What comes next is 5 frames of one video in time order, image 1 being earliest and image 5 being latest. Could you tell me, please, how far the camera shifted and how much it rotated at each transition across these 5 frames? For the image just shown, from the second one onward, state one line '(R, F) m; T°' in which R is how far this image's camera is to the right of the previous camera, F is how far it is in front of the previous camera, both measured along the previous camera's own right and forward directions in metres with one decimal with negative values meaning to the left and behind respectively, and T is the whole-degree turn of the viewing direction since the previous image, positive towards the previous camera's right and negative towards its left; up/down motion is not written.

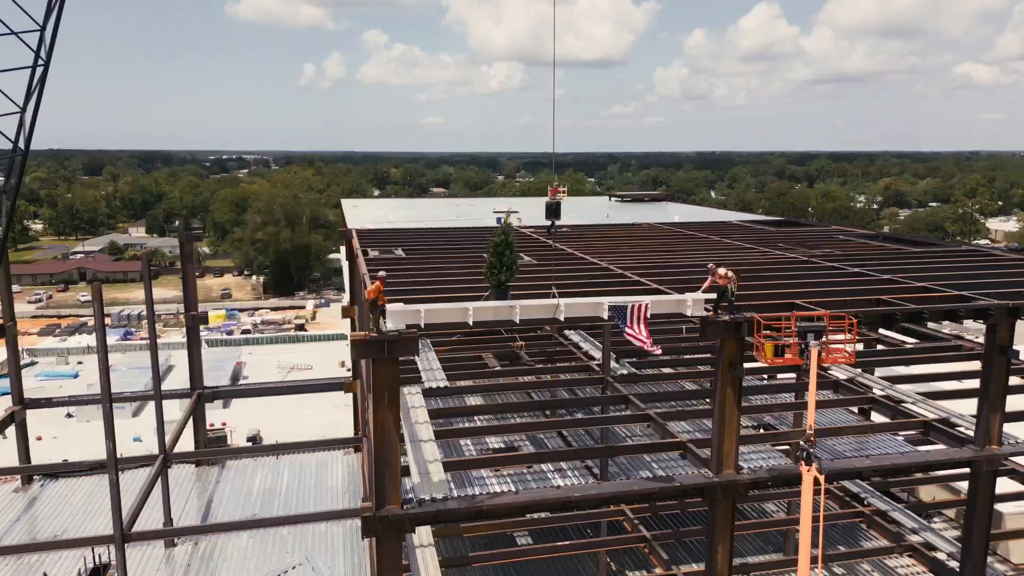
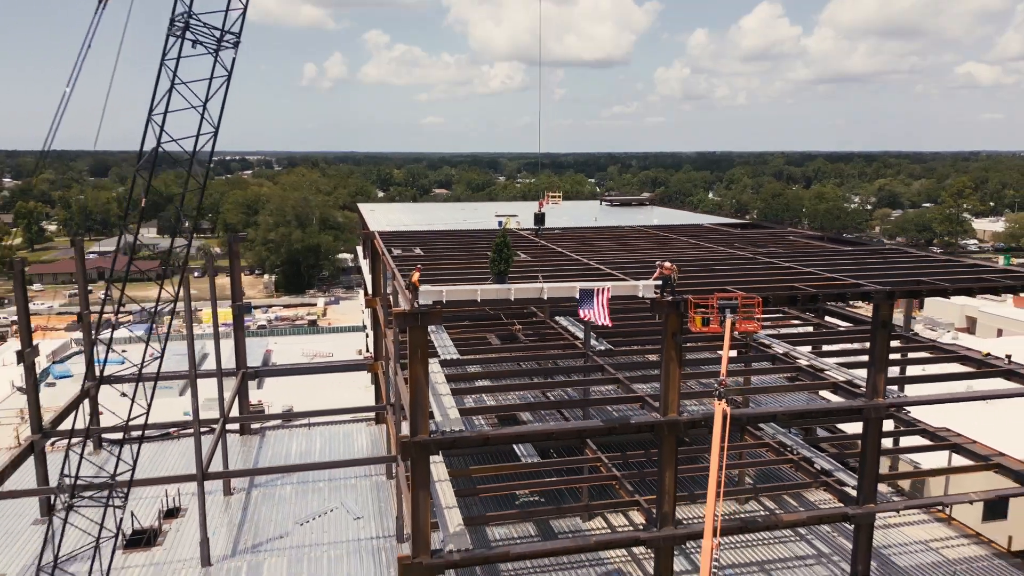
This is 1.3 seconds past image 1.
(+0.1, -3.3) m; 0°
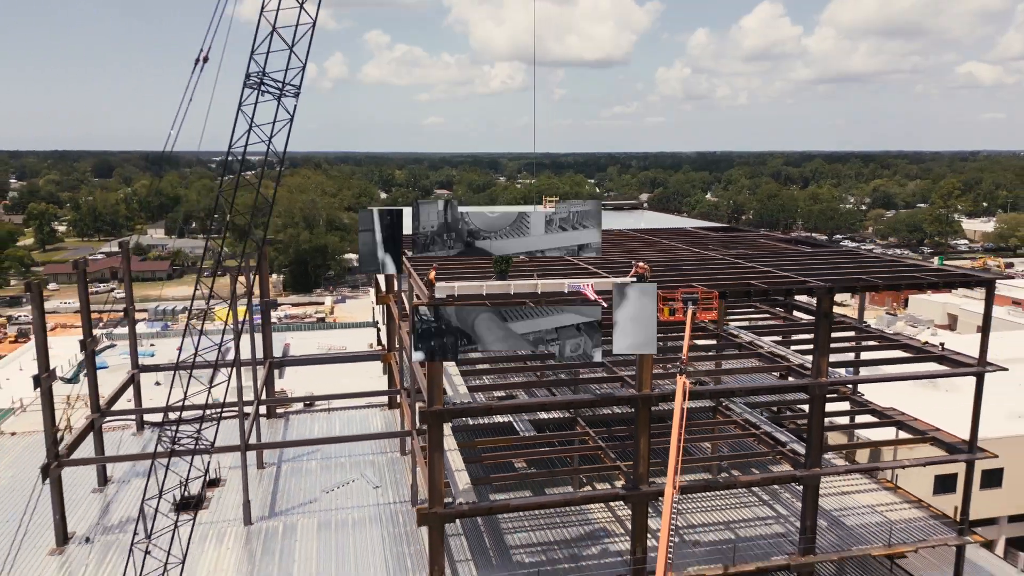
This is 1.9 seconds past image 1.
(0.0, -2.5) m; 0°
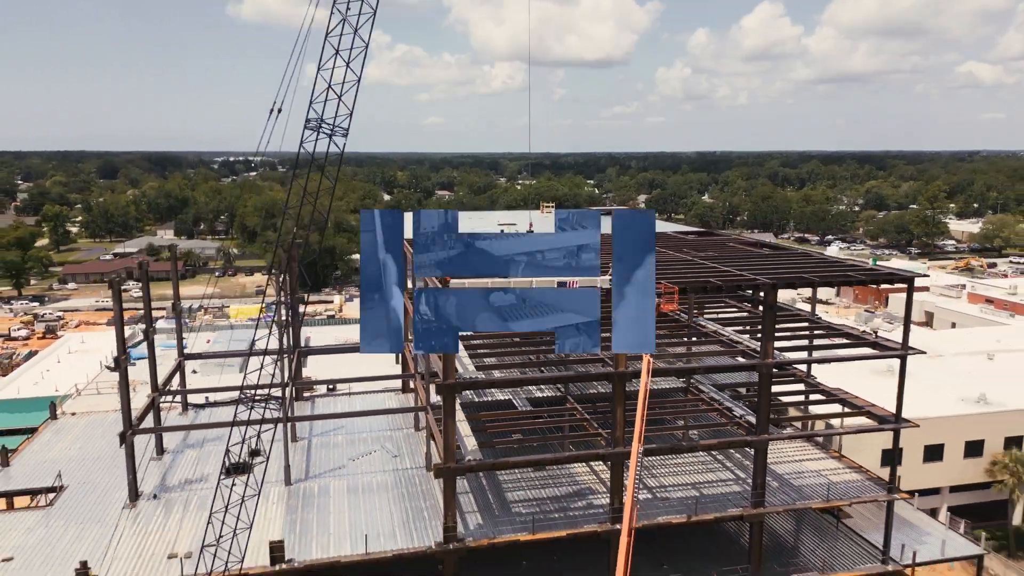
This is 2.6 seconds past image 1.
(0.0, -3.4) m; 0°
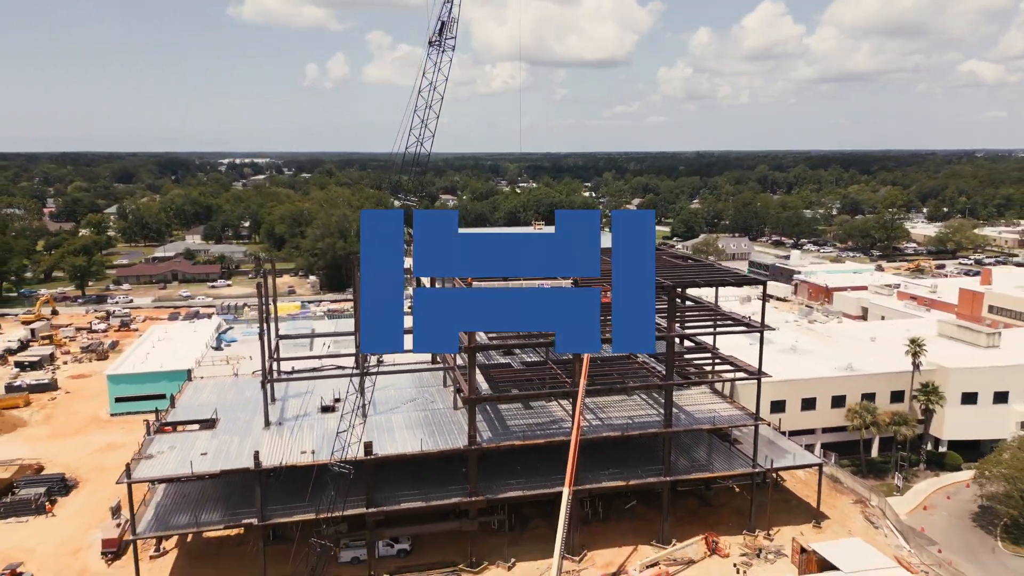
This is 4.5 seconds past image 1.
(+0.2, -11.6) m; 0°
